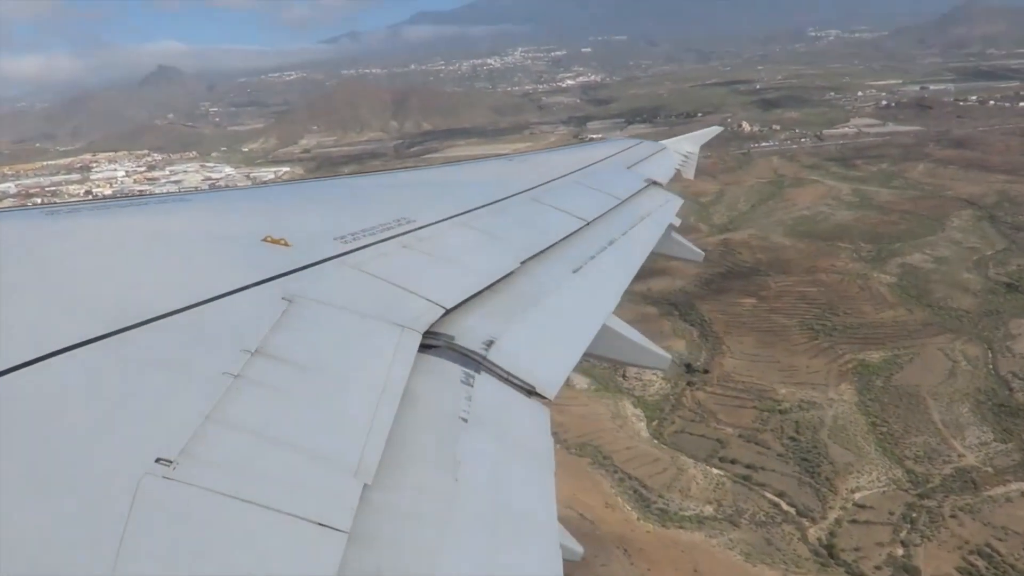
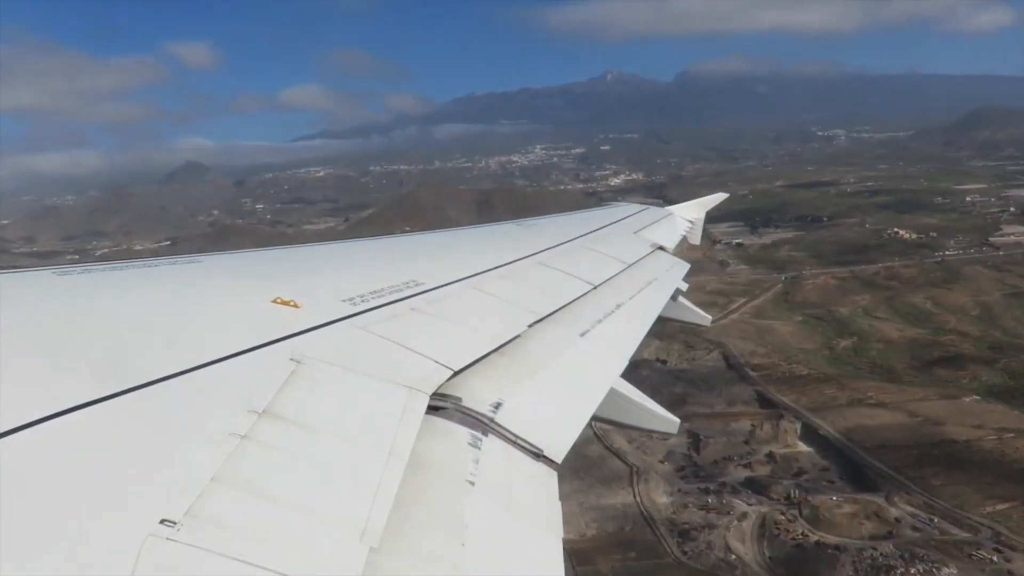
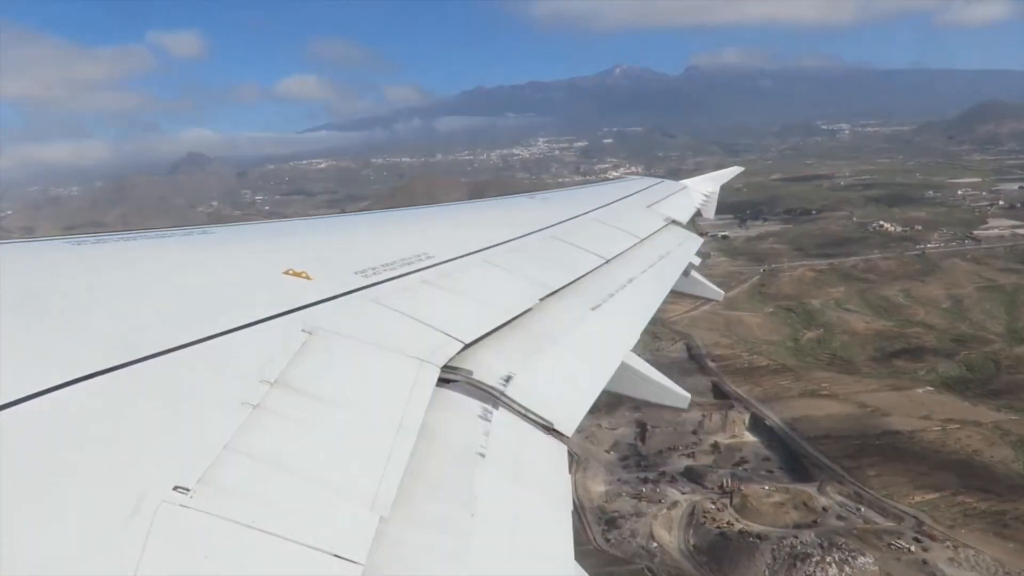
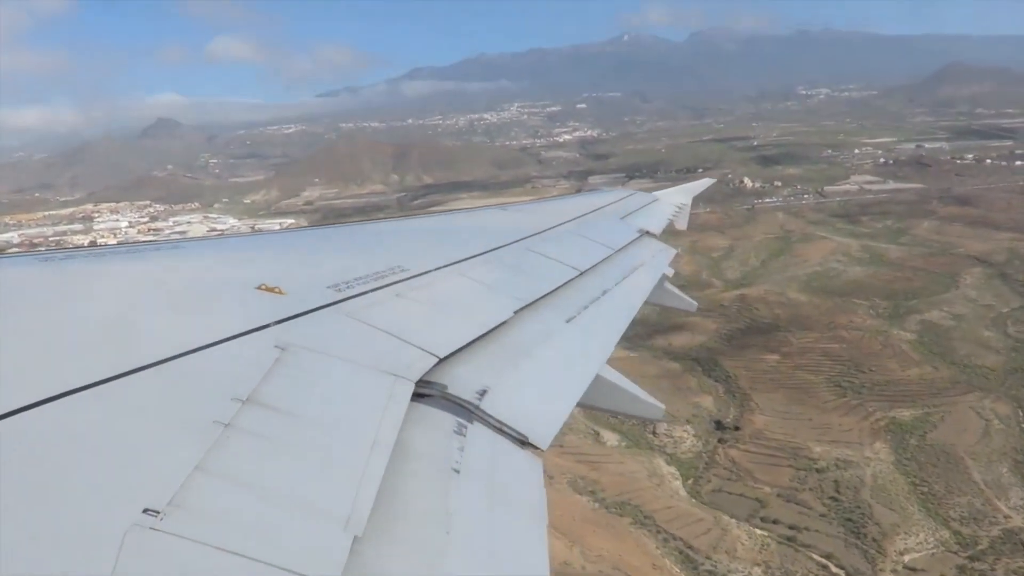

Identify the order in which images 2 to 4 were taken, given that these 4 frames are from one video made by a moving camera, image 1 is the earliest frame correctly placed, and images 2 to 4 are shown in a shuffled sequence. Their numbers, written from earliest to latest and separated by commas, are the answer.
4, 3, 2
